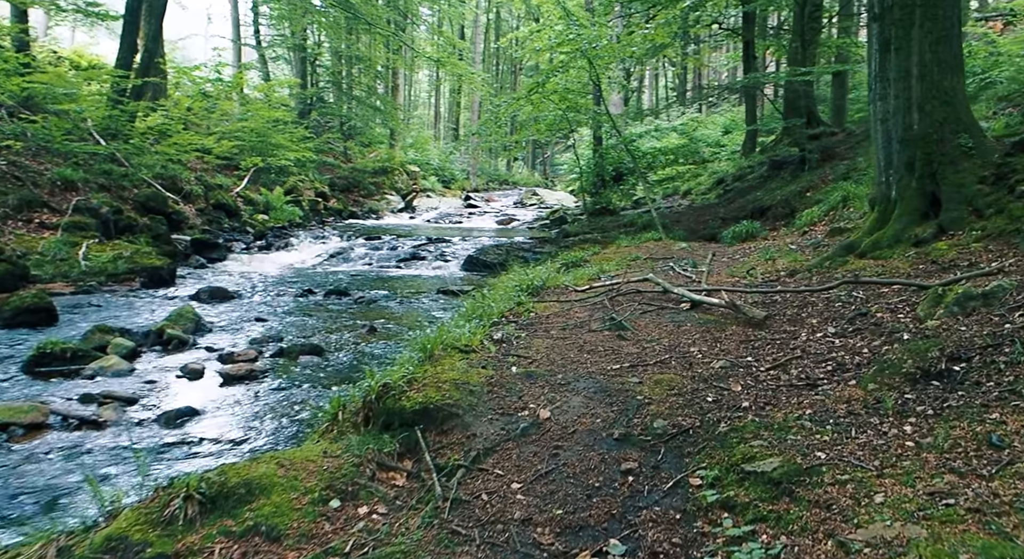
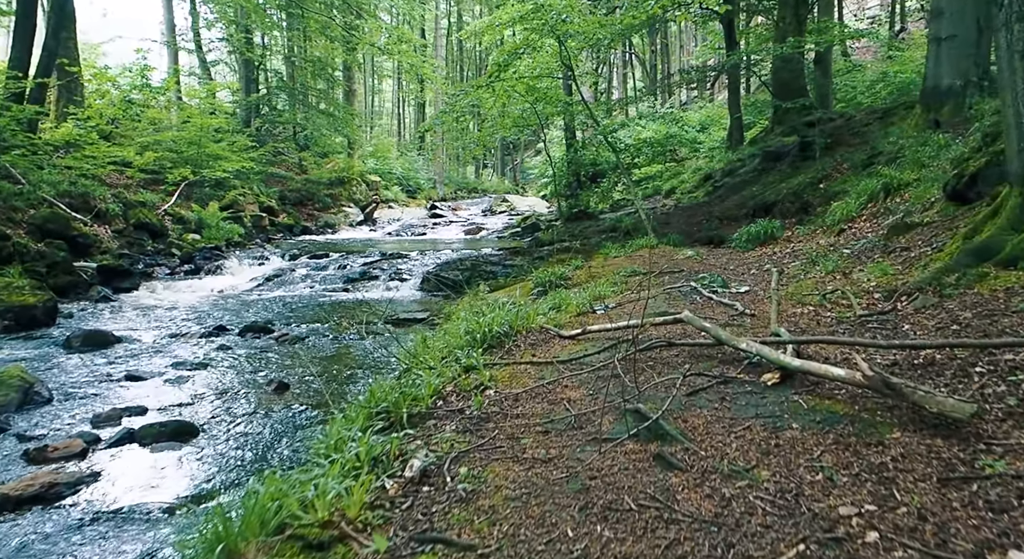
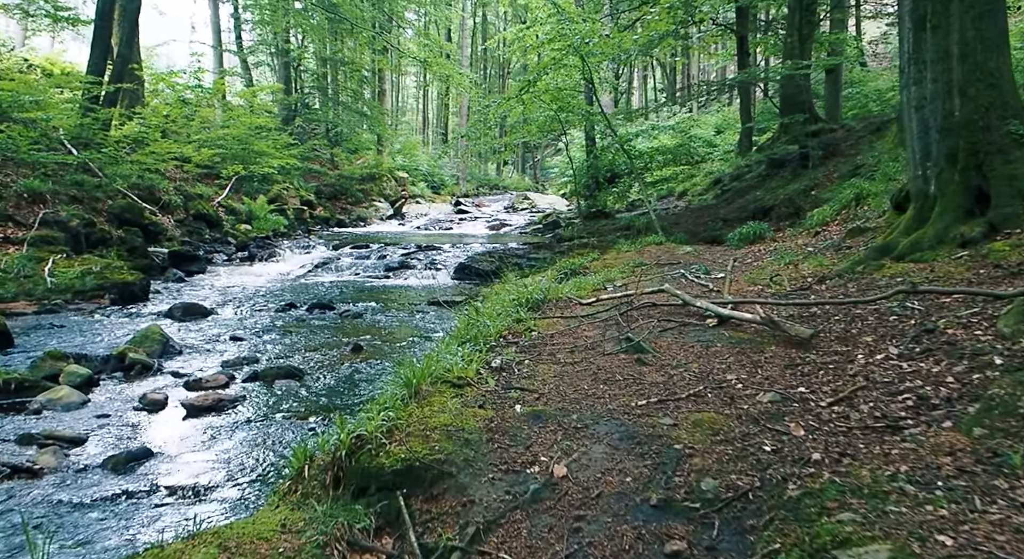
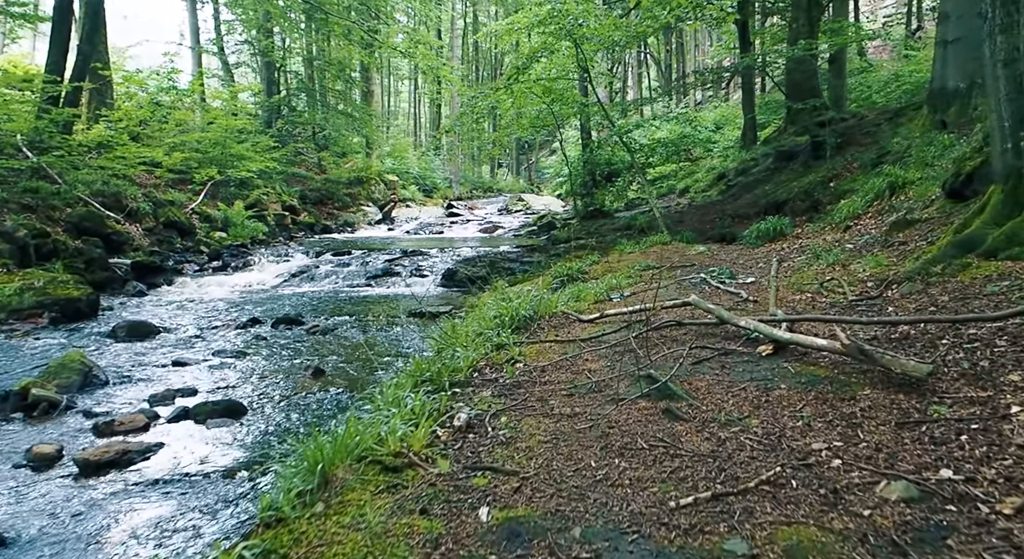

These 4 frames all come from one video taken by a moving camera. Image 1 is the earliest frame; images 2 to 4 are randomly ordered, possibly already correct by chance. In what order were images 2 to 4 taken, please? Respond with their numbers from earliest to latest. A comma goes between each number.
3, 4, 2
